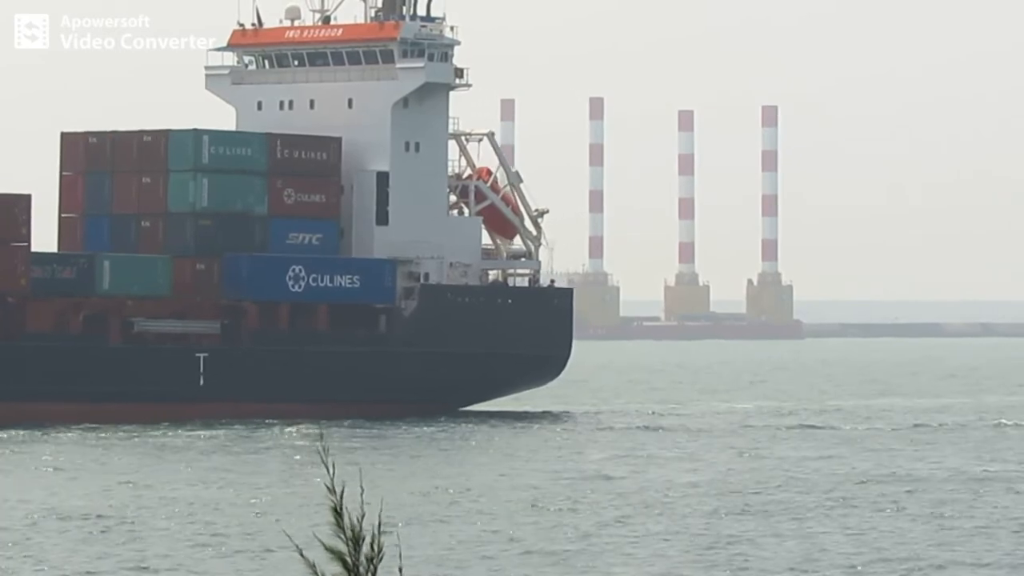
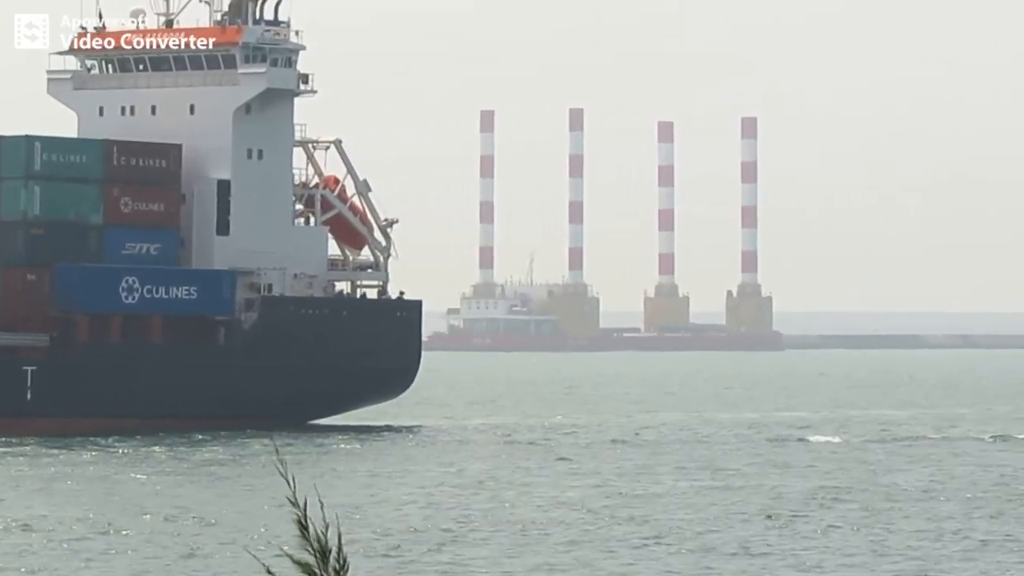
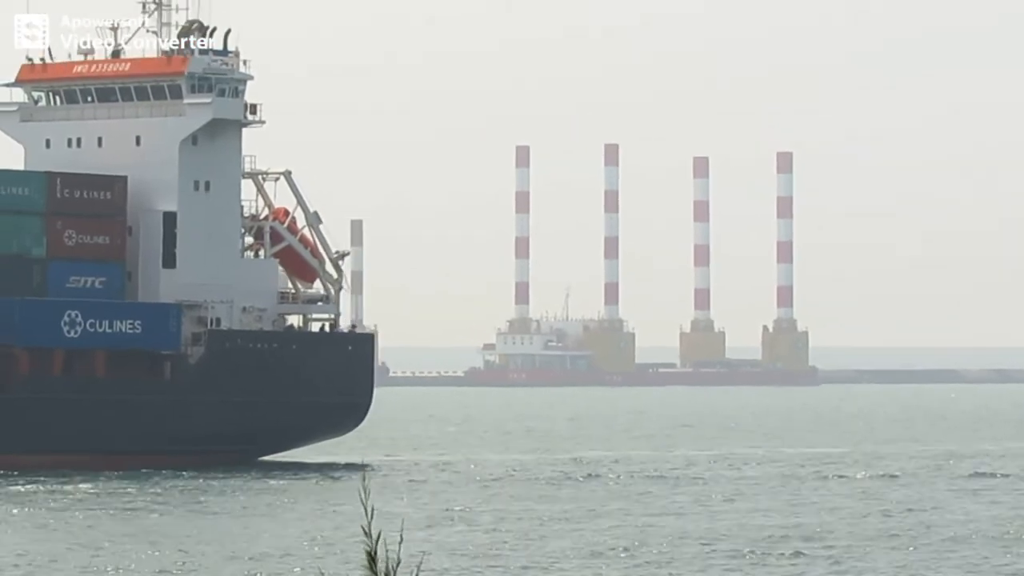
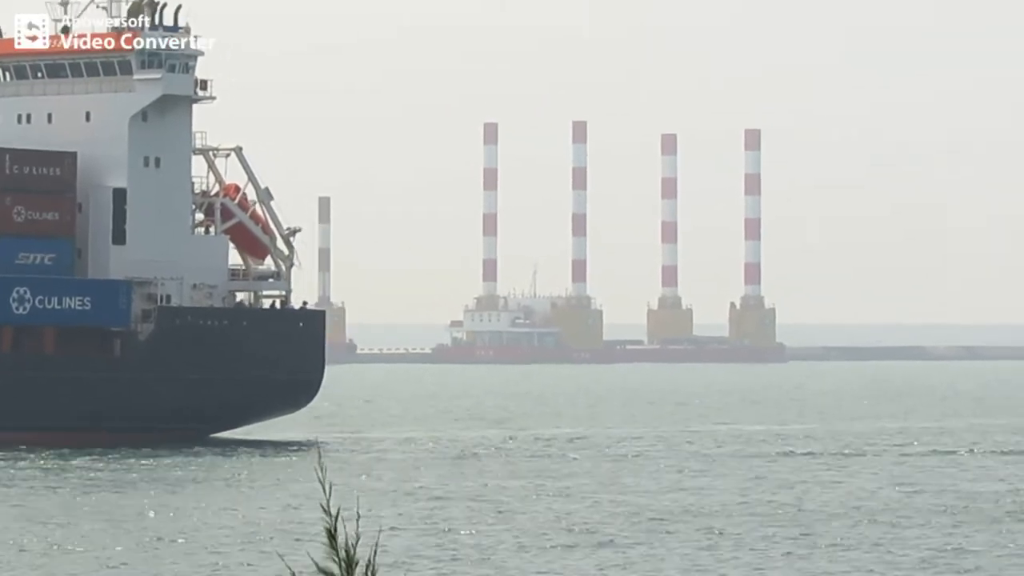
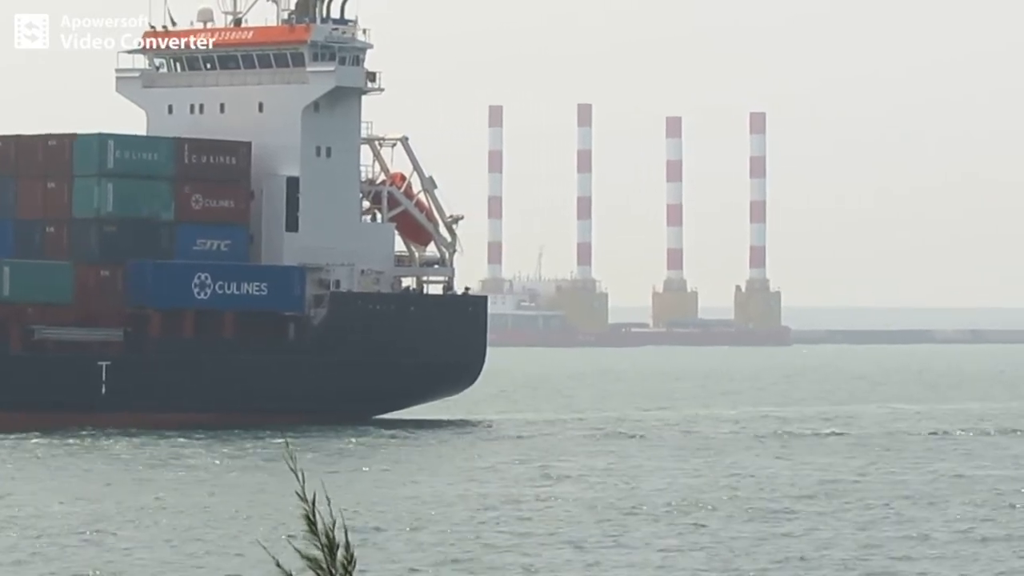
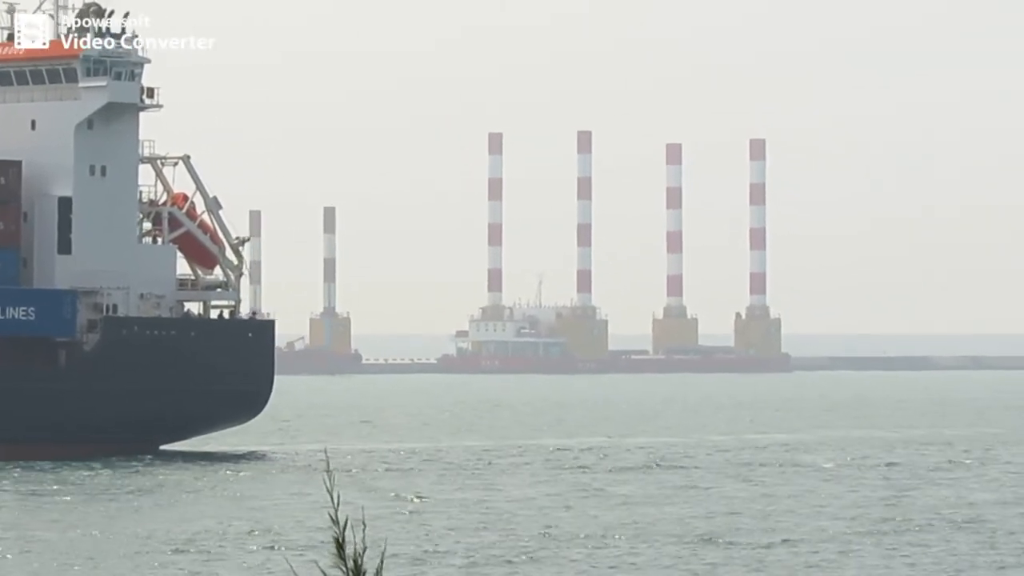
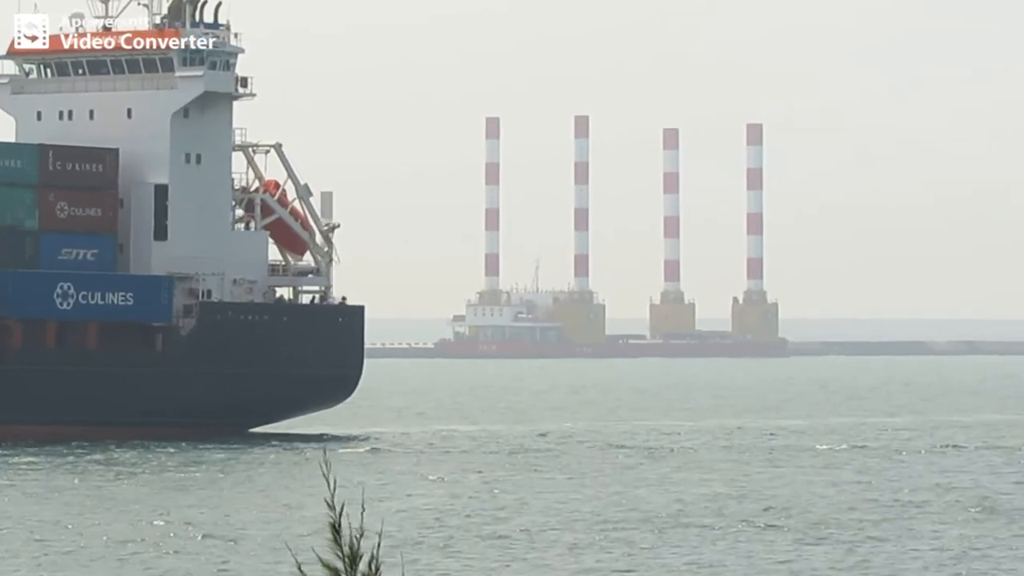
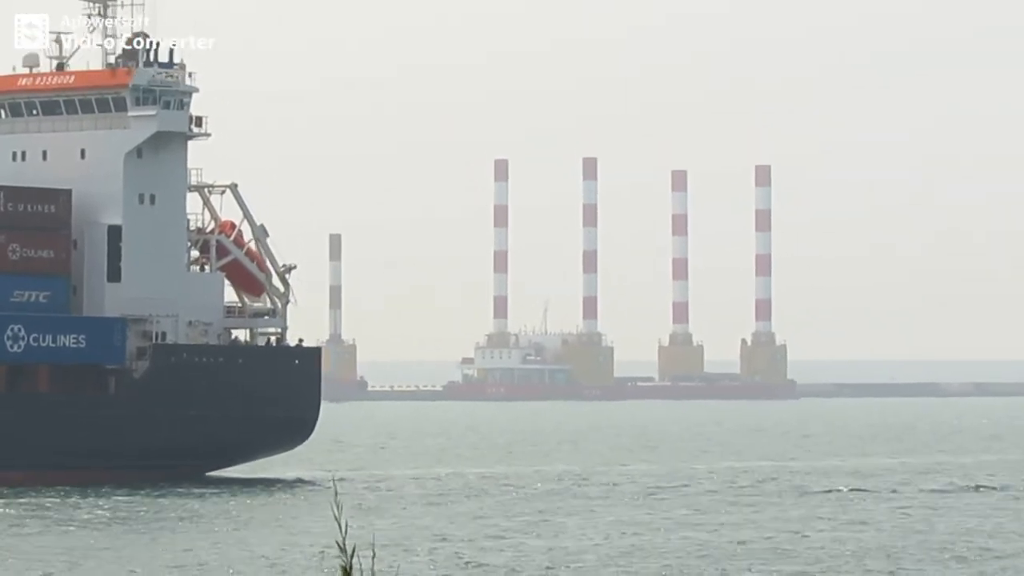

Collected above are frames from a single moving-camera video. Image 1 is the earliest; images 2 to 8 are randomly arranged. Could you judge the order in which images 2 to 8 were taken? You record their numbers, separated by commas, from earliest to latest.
5, 2, 7, 3, 4, 8, 6
